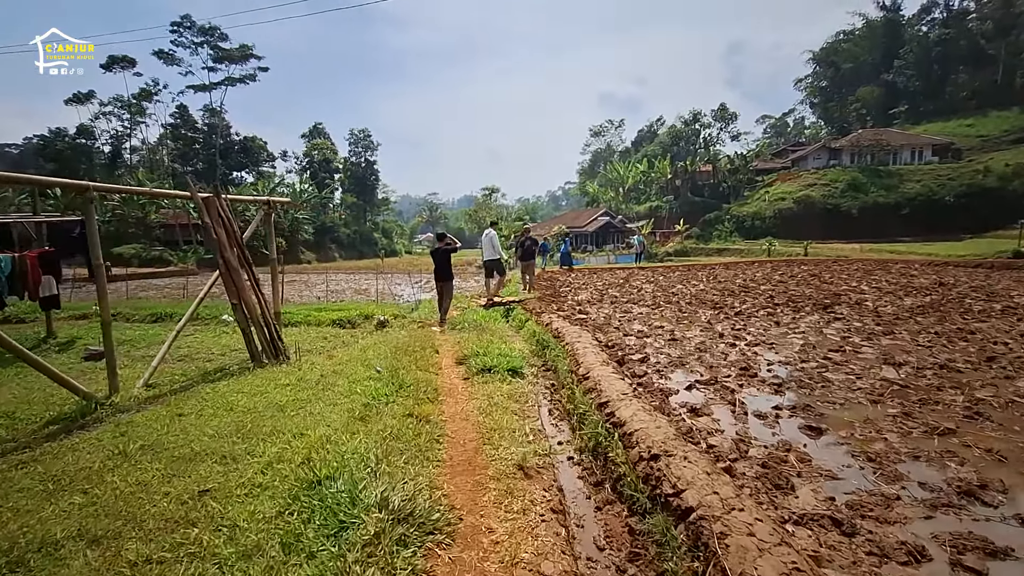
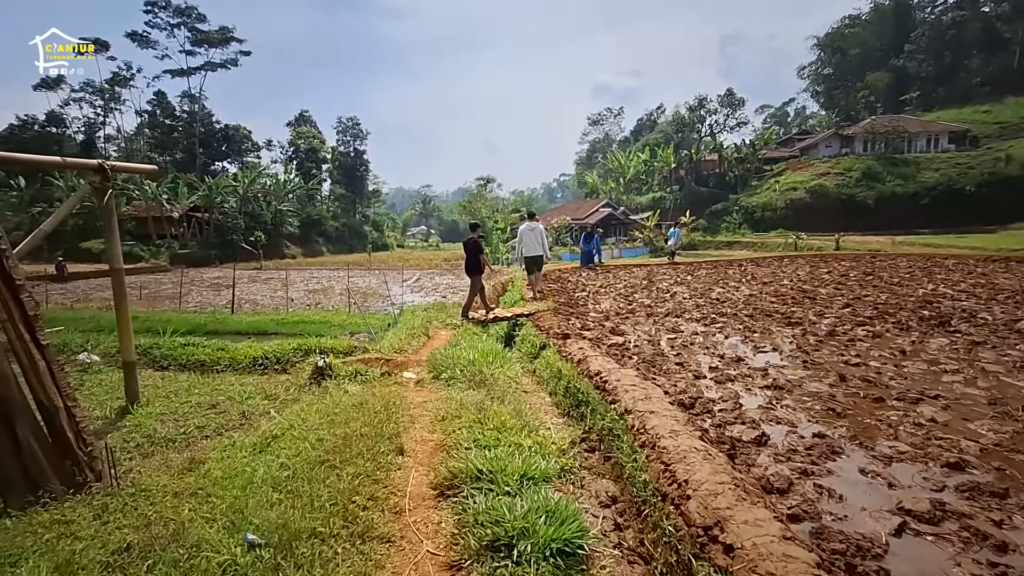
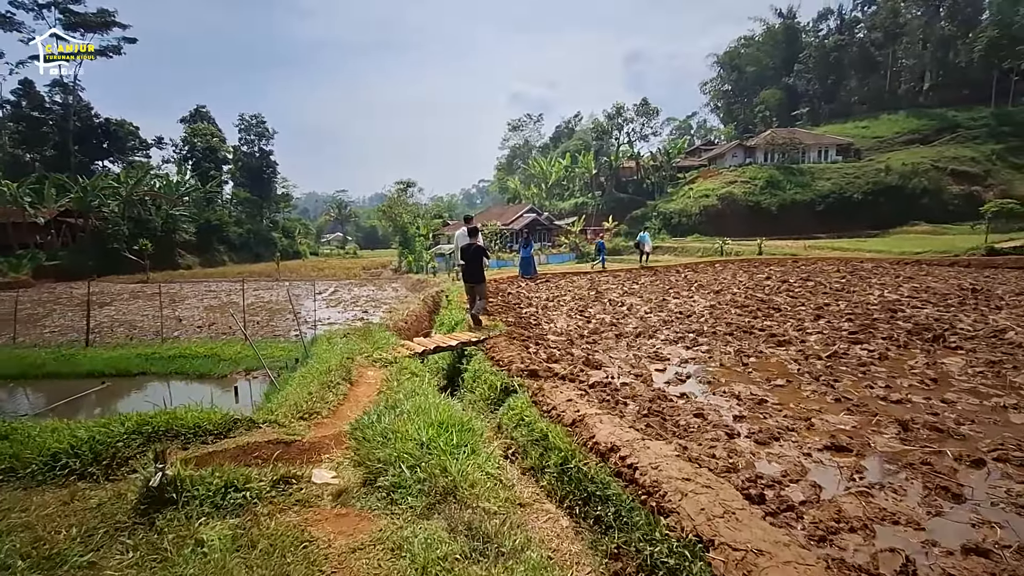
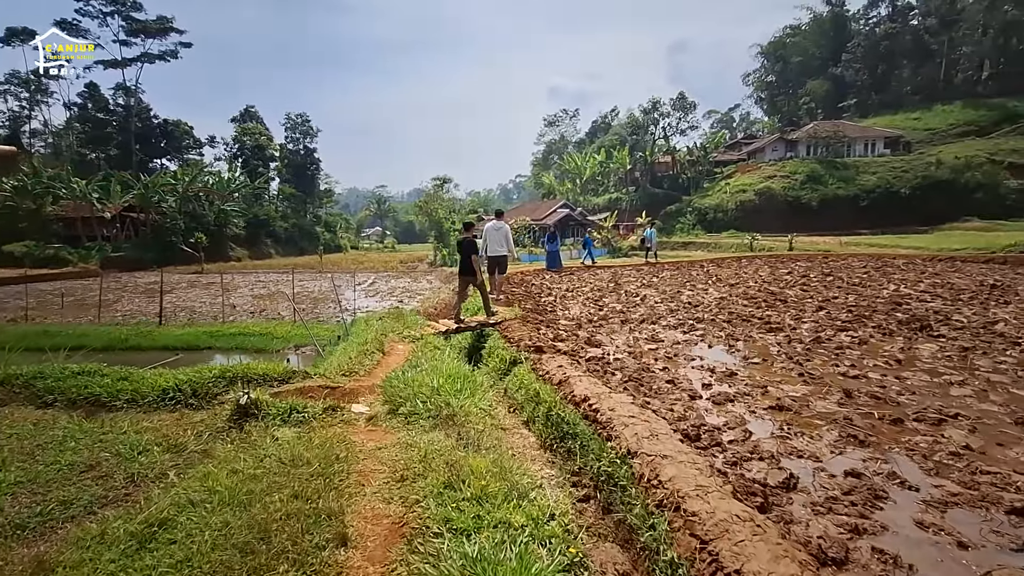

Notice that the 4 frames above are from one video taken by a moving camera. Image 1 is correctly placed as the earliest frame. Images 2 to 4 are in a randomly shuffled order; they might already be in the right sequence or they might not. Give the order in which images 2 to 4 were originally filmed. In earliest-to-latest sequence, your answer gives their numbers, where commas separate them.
2, 4, 3
